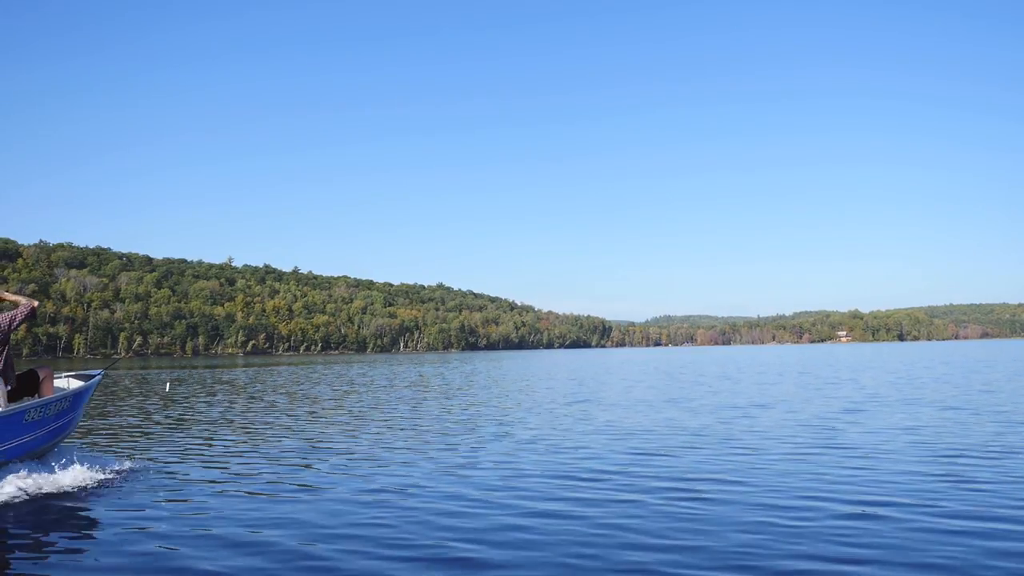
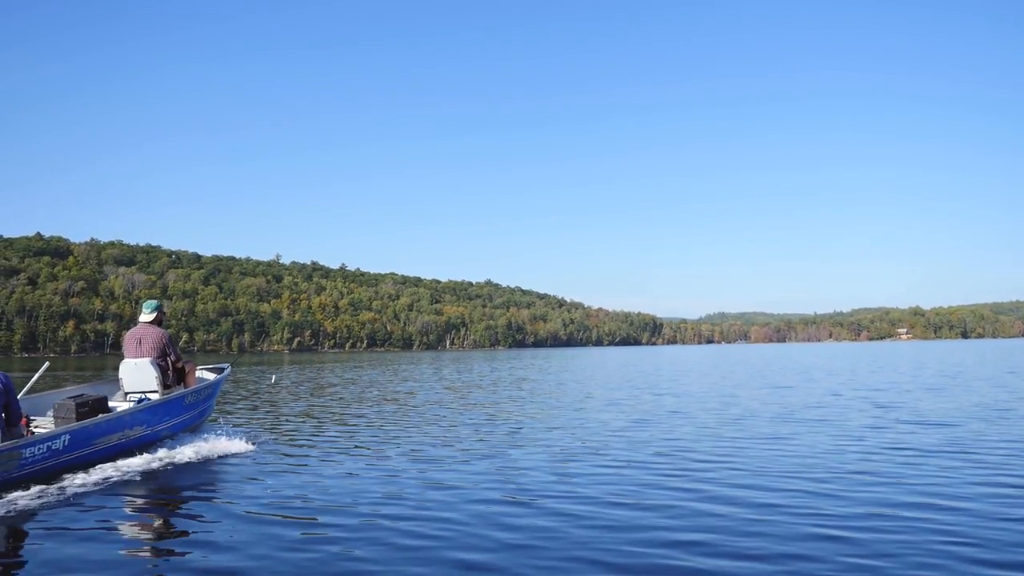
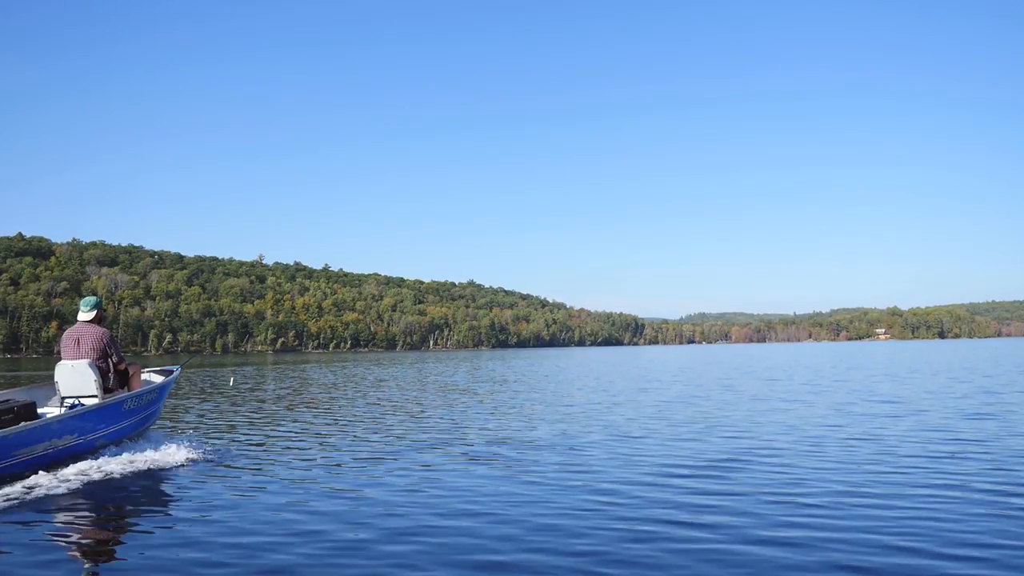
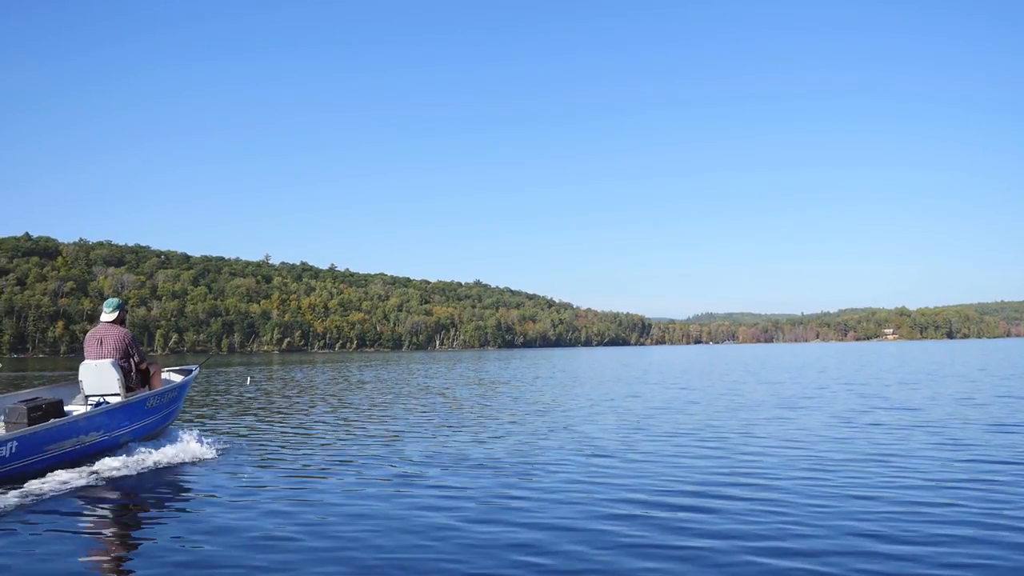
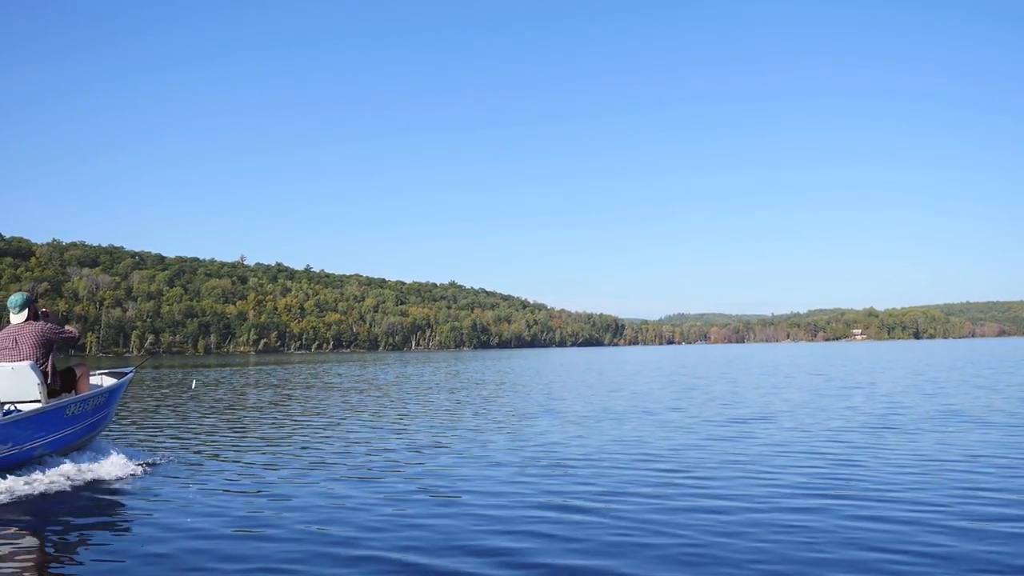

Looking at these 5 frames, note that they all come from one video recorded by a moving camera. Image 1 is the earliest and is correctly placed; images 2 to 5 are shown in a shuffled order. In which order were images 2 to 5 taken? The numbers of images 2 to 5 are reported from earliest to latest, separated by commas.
5, 3, 4, 2
